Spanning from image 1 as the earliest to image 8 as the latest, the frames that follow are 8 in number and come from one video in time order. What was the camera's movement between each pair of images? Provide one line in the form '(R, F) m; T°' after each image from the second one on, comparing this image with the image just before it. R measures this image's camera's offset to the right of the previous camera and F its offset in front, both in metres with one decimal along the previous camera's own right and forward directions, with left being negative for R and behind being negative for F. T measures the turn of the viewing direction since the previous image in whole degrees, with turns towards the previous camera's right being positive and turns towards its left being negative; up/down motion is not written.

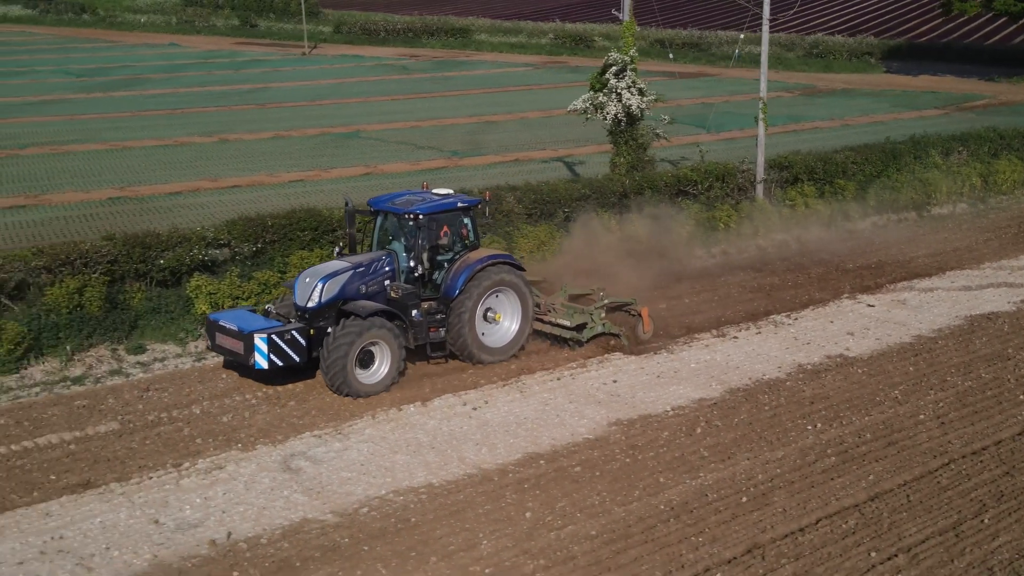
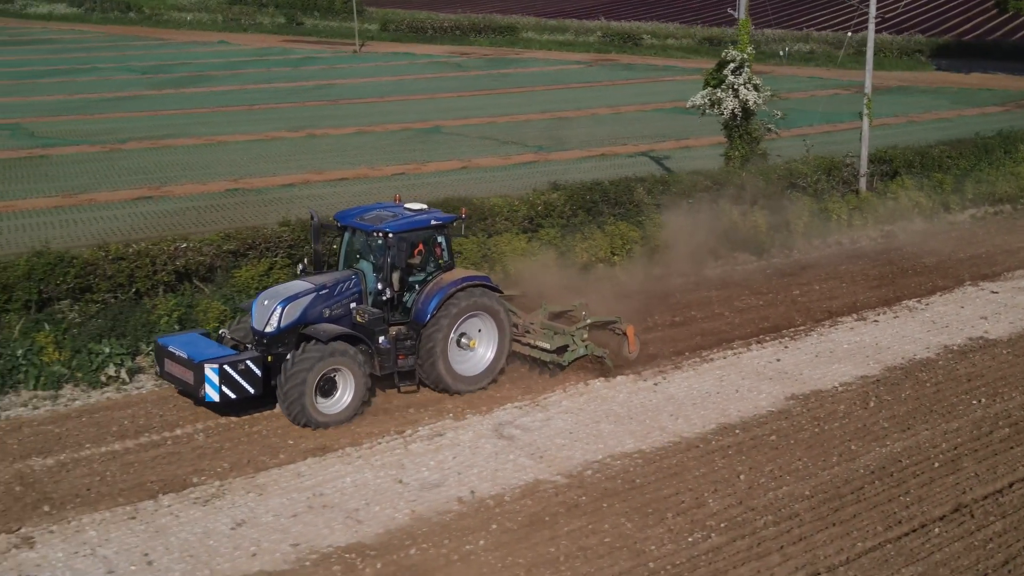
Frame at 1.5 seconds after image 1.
(-1.3, -0.7) m; -1°
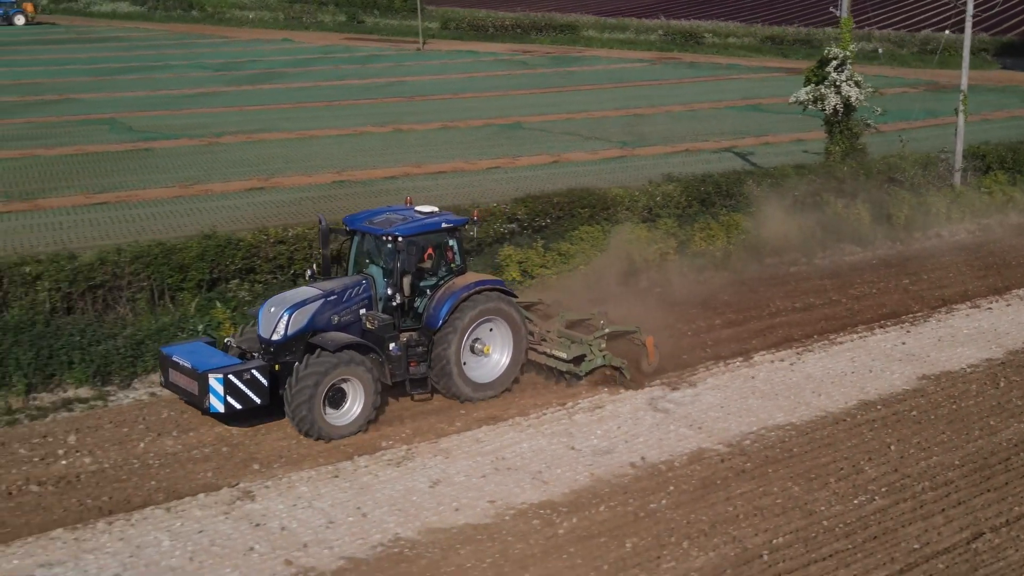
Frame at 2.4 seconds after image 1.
(-0.9, -0.6) m; -2°
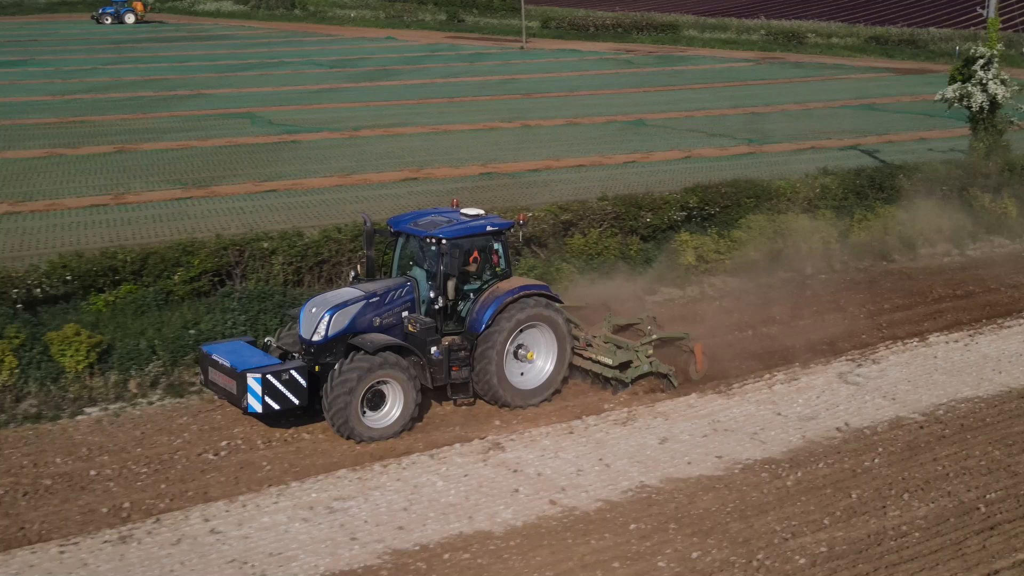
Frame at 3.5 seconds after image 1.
(-1.1, -0.9) m; -3°
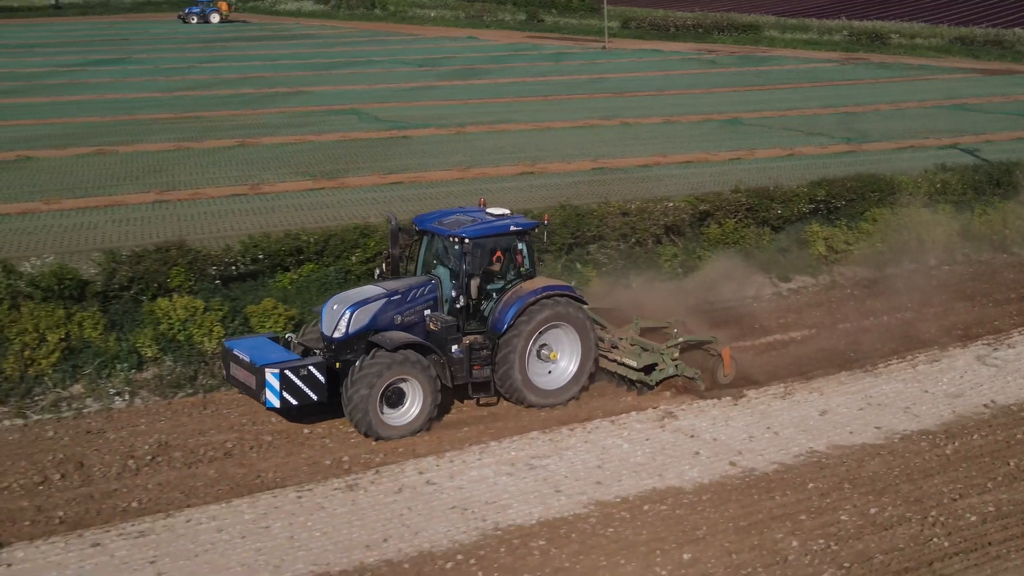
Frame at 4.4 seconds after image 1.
(-0.8, -0.8) m; -3°
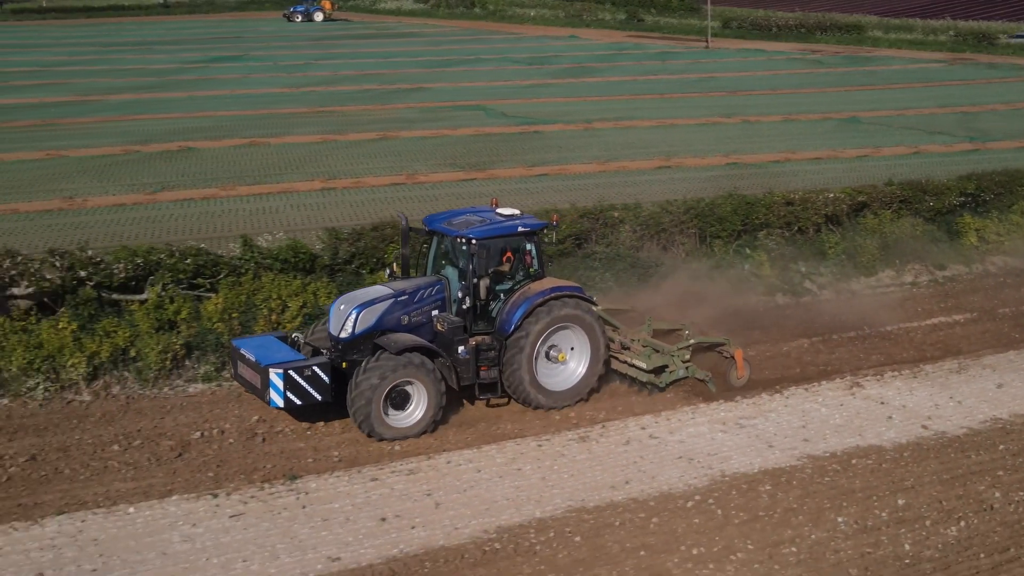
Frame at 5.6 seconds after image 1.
(-1.0, -1.0) m; -3°
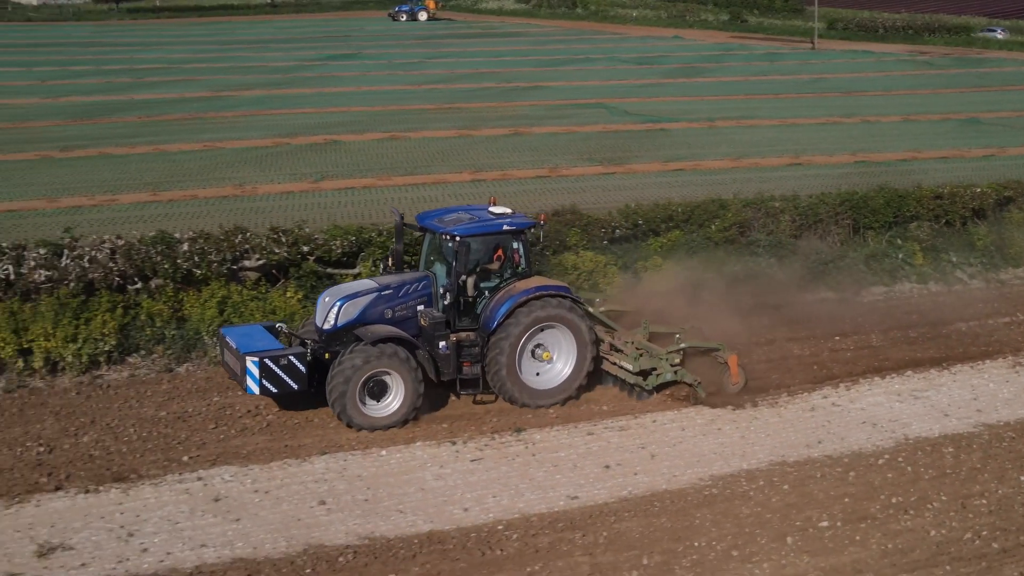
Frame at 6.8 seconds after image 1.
(-0.9, -1.0) m; -4°
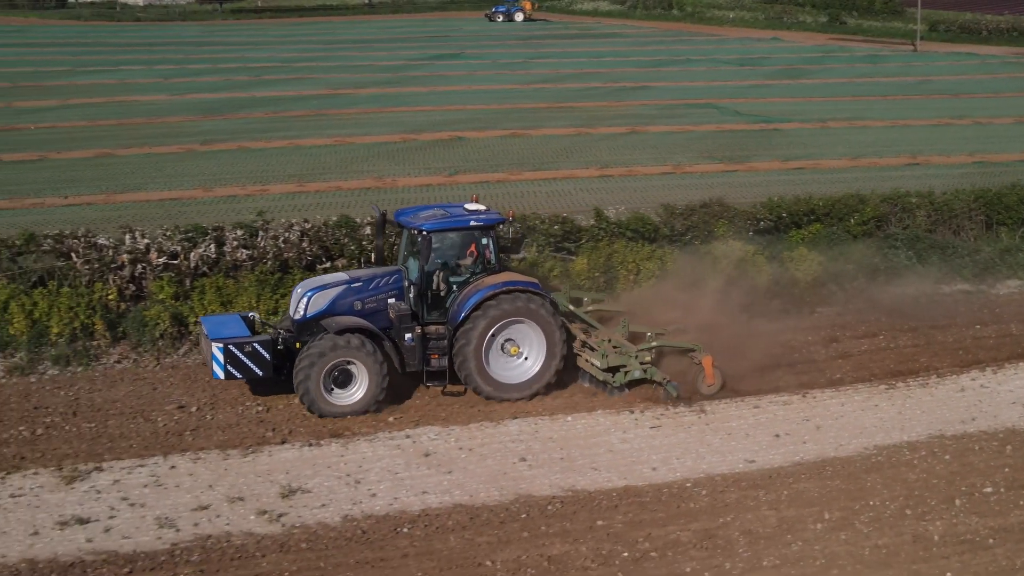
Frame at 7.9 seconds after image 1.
(-0.7, -0.8) m; -4°
